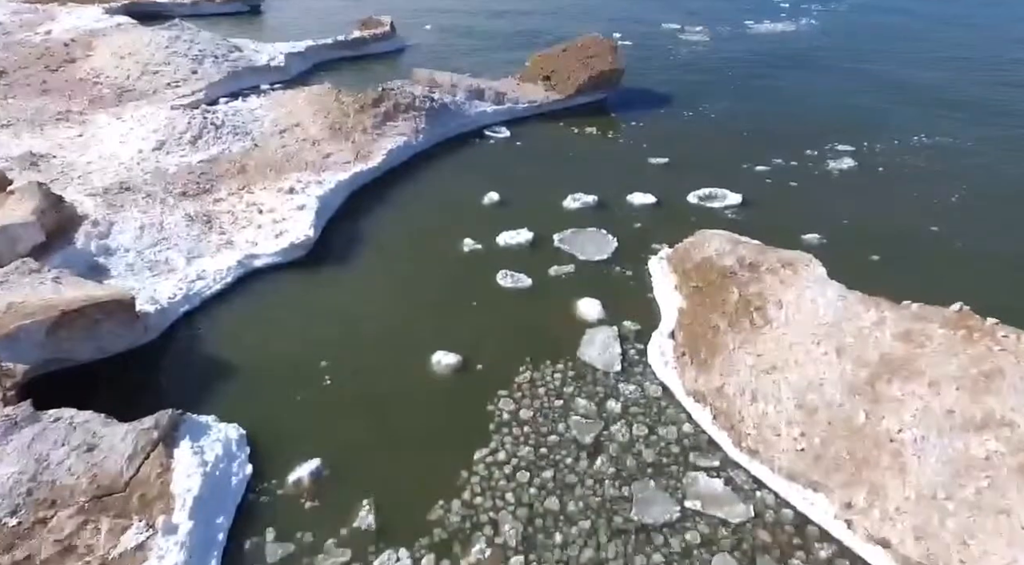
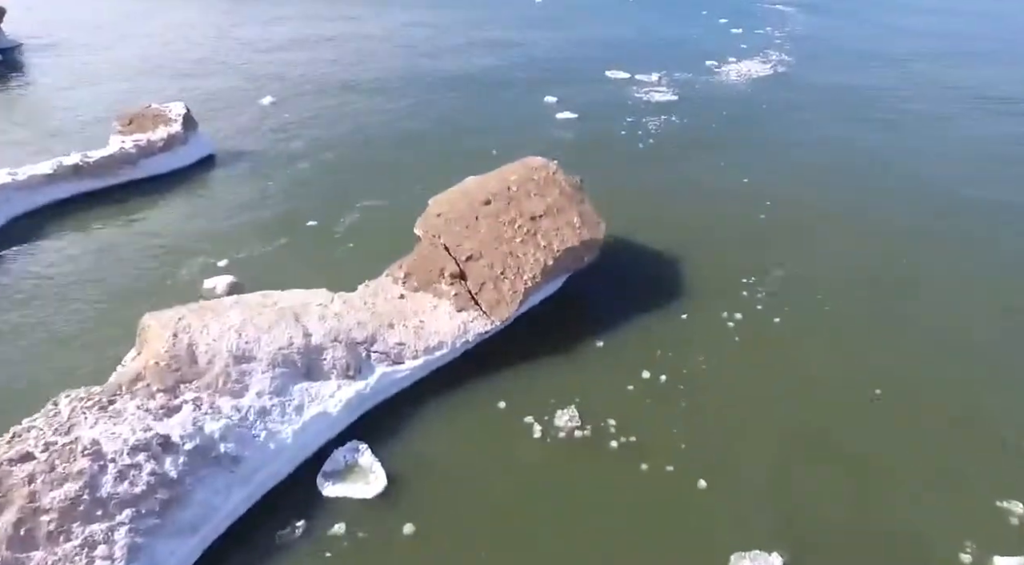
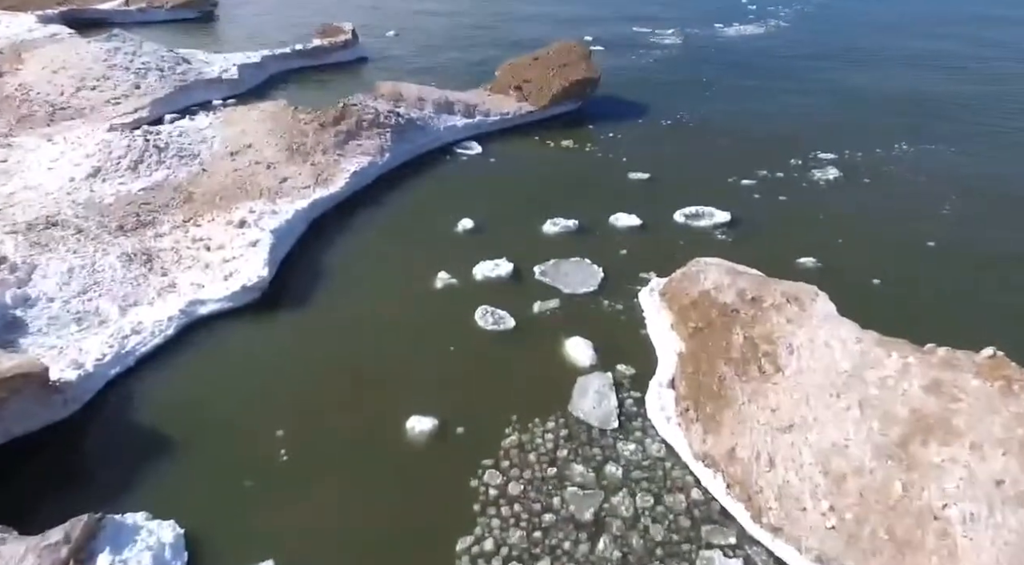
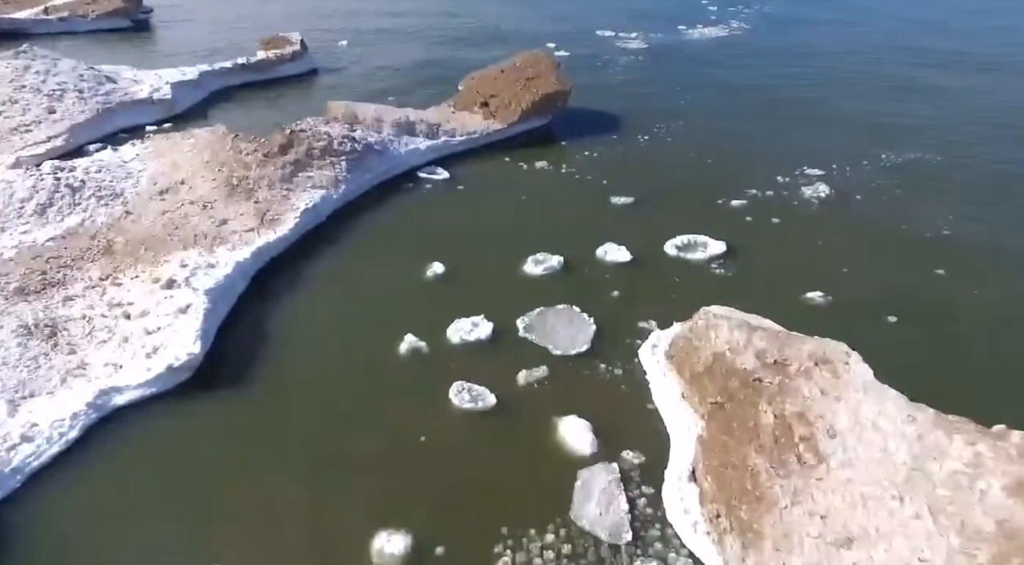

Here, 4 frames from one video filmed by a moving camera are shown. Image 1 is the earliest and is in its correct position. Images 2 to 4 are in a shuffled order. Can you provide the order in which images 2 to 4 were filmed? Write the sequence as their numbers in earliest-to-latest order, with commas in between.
3, 4, 2
